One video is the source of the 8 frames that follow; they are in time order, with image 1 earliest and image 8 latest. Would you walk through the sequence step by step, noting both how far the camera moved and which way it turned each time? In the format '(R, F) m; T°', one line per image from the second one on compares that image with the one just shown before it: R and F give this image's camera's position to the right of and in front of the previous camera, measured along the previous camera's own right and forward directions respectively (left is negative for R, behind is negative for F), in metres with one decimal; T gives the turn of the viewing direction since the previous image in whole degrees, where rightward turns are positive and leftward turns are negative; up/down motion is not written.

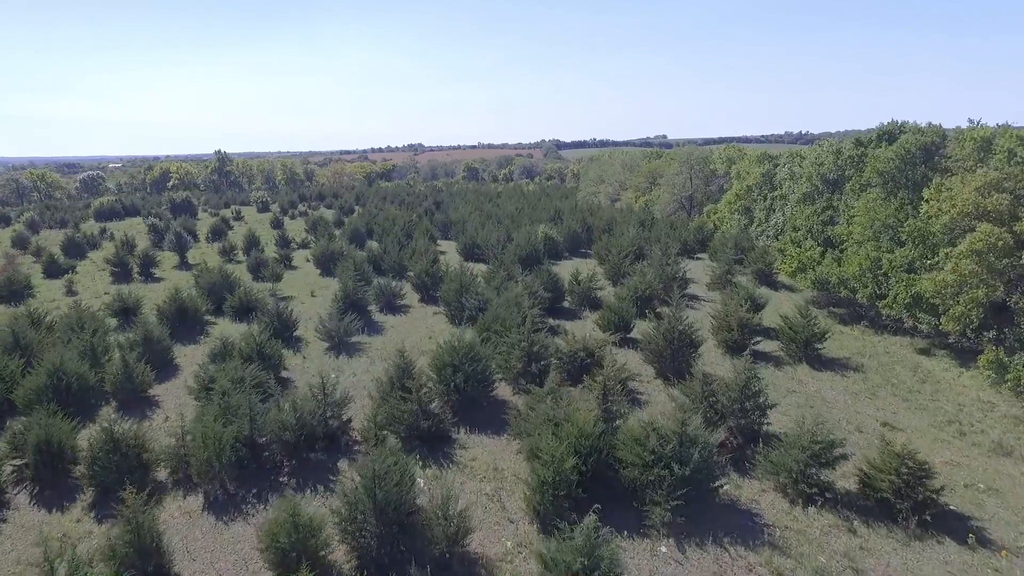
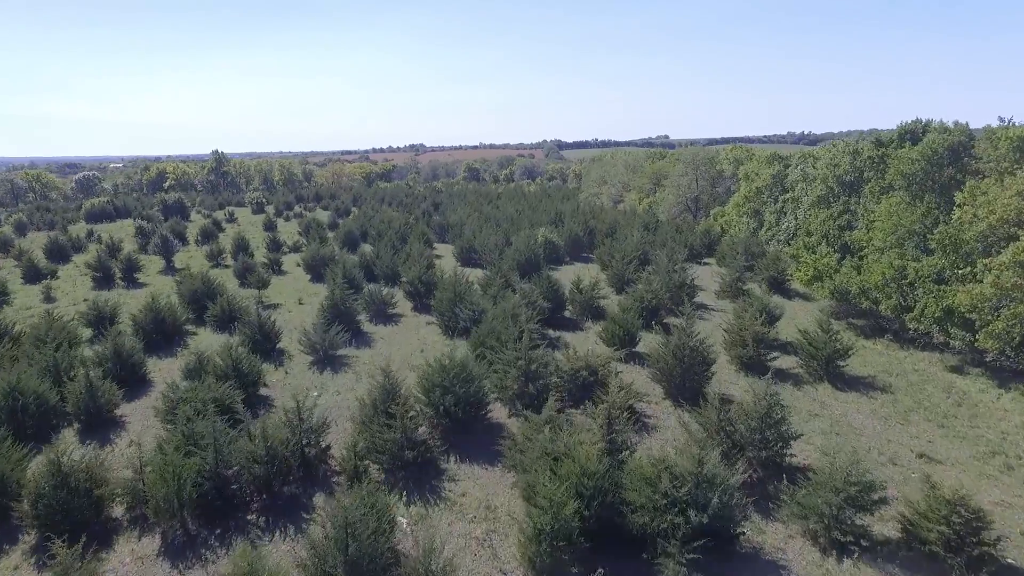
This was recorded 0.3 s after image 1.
(+0.1, +1.3) m; 0°
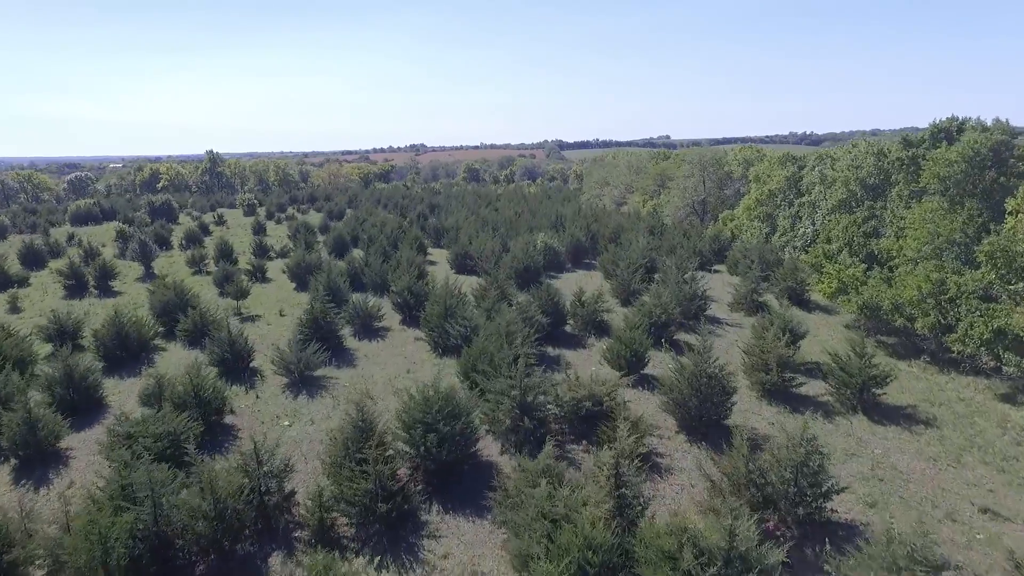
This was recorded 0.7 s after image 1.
(+0.1, +1.7) m; 0°
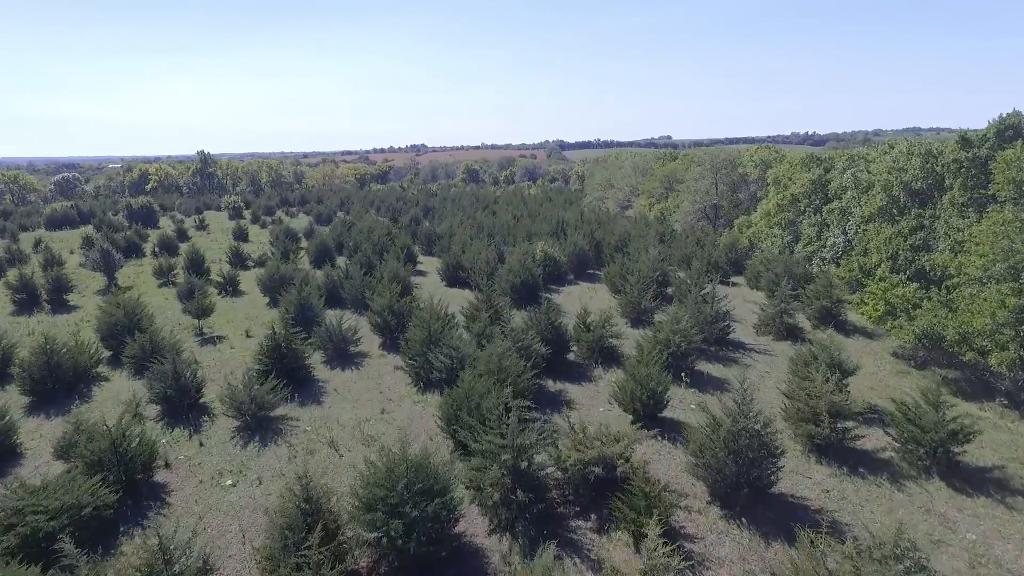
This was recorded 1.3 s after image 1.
(+0.1, +2.6) m; 0°
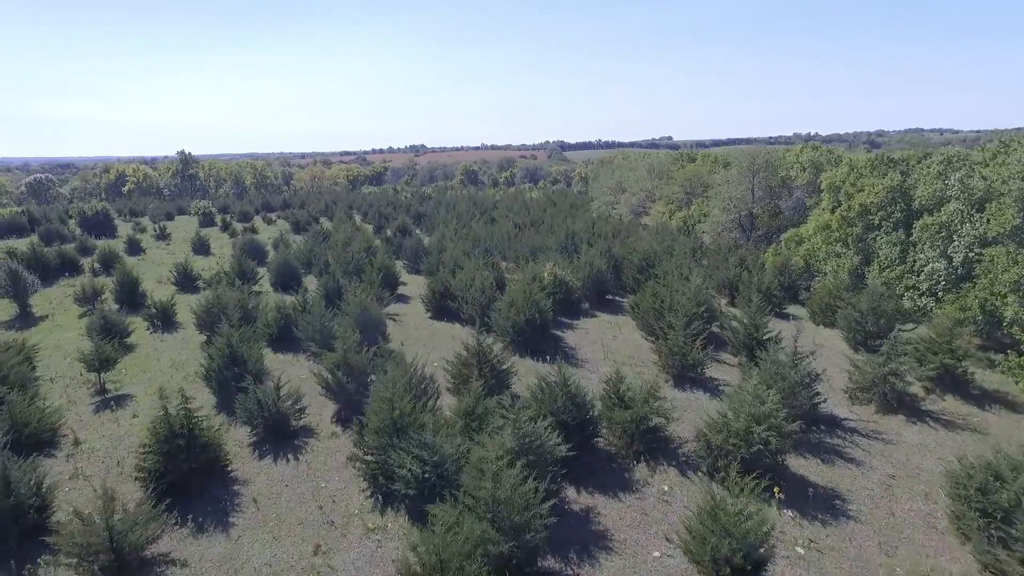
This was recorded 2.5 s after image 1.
(-0.1, +5.0) m; 0°
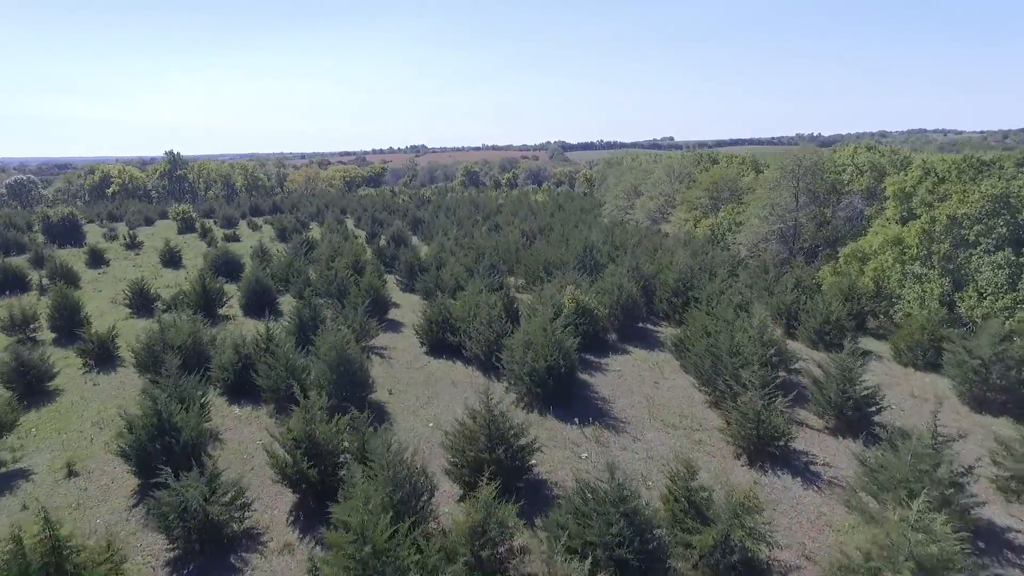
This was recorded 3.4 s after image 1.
(-0.3, +3.7) m; 0°
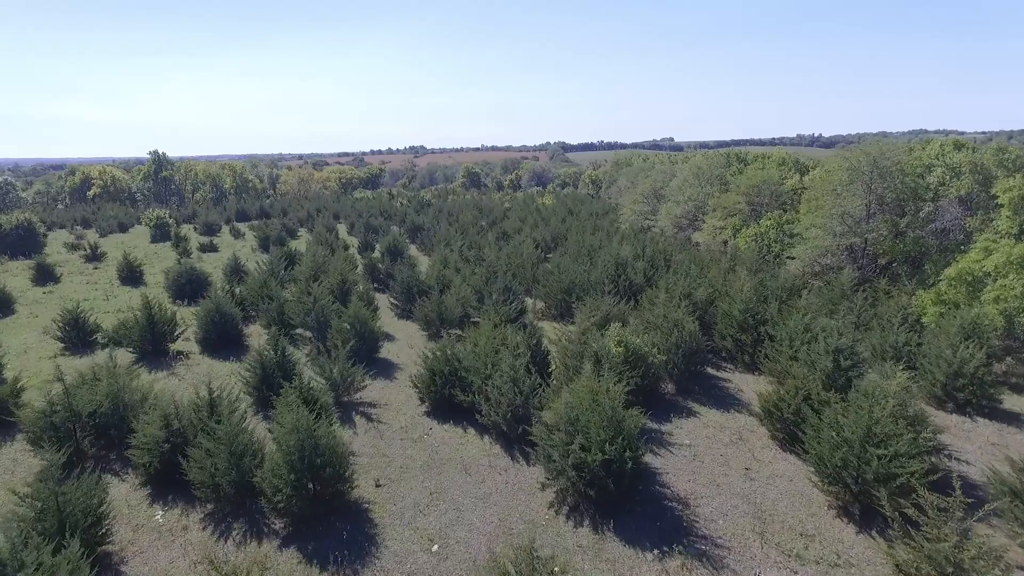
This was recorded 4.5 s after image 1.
(-0.6, +4.1) m; 0°
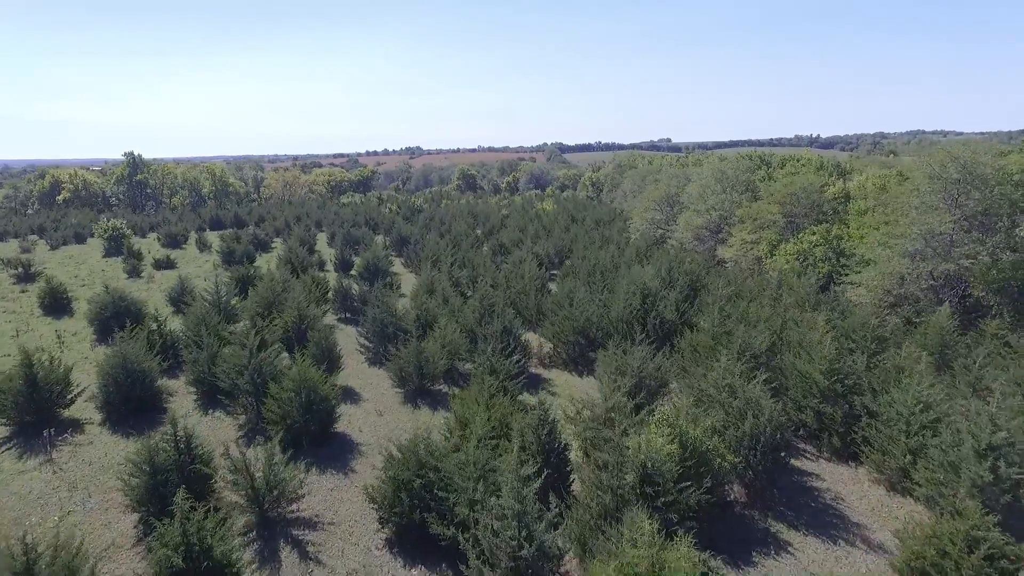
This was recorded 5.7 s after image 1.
(-0.1, +4.2) m; 0°
